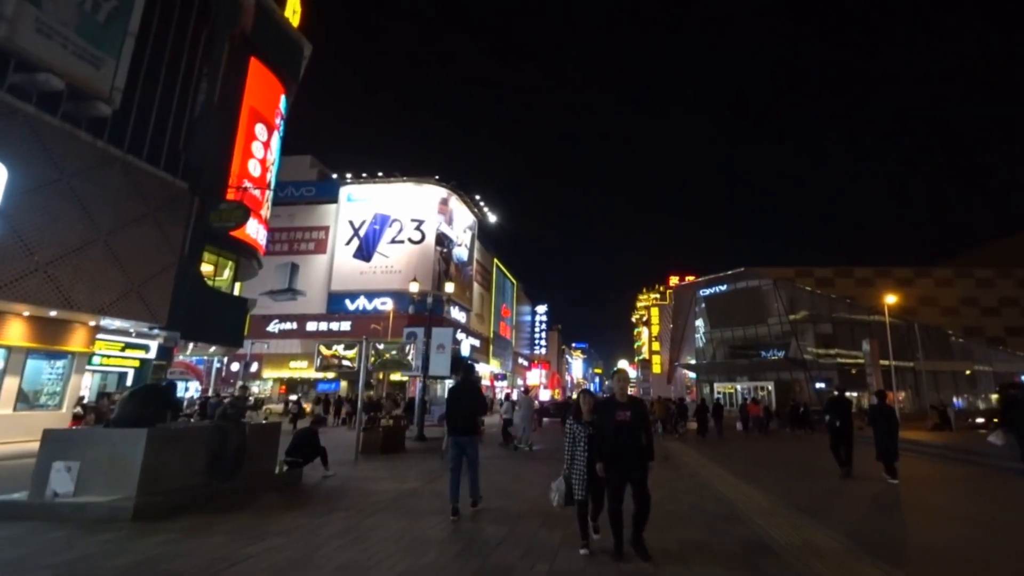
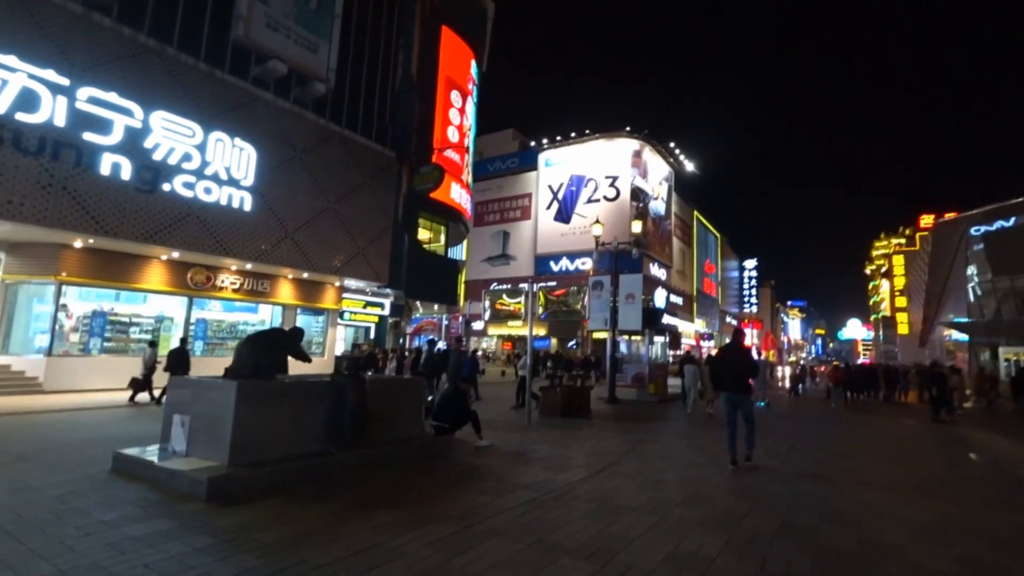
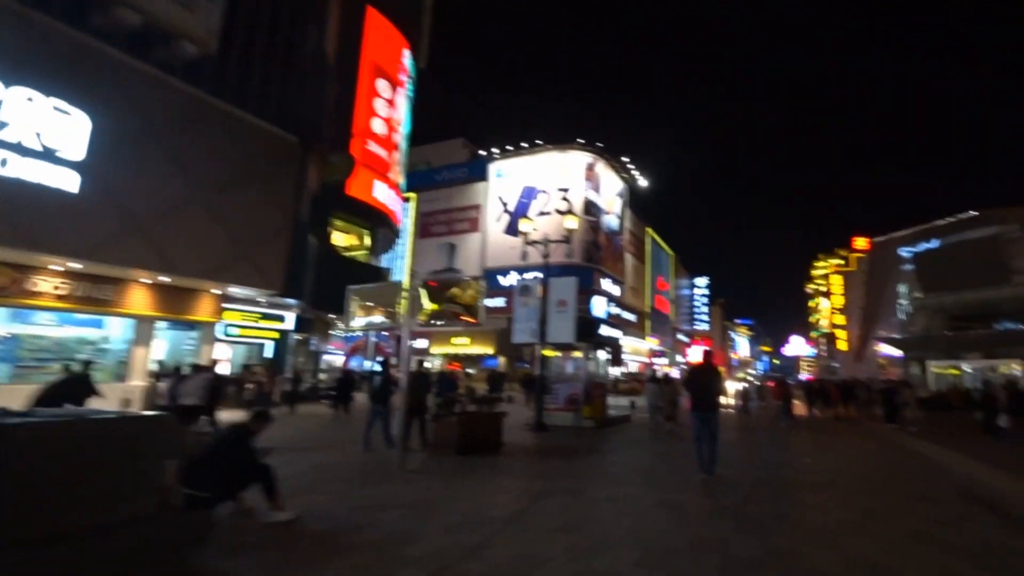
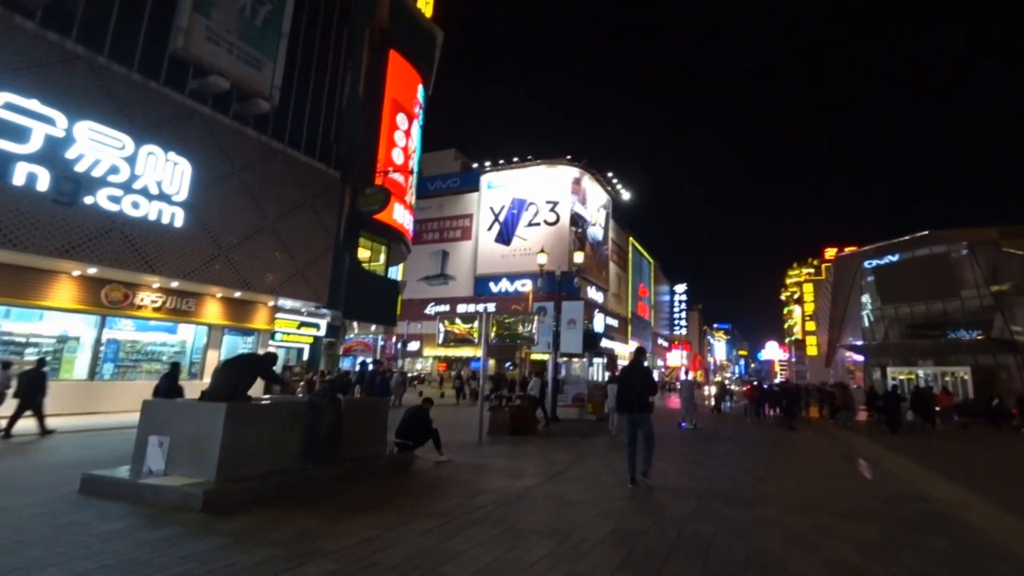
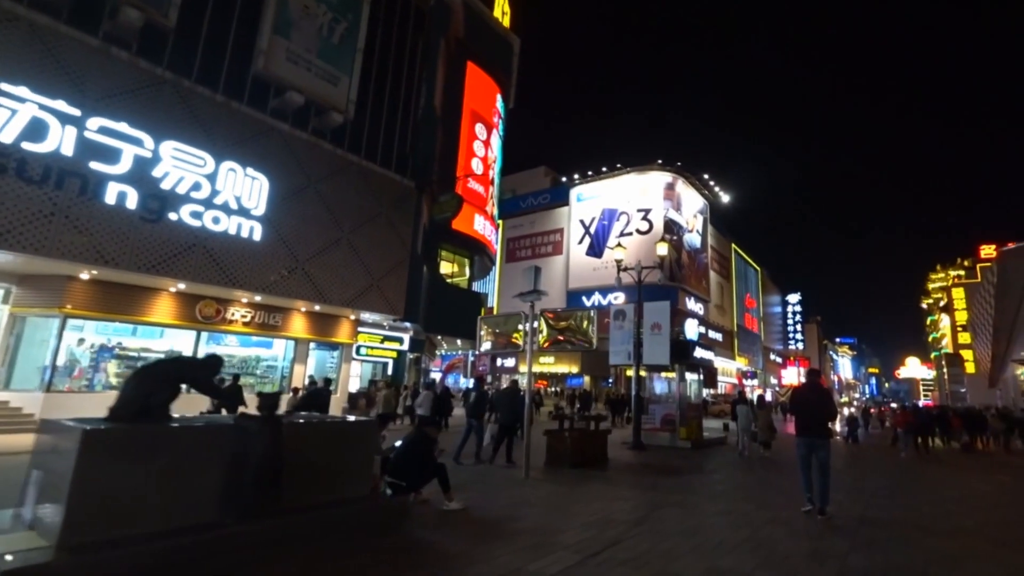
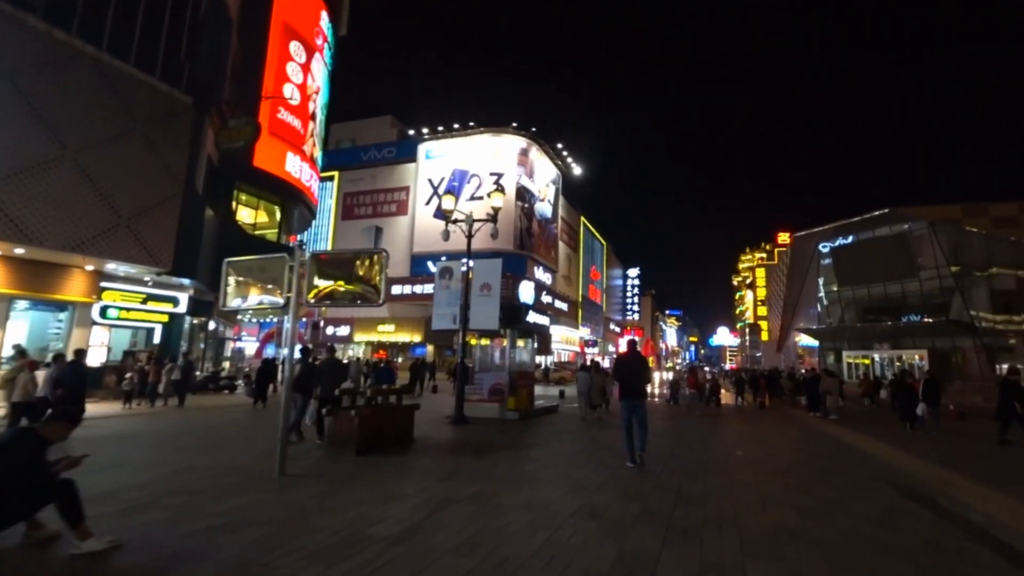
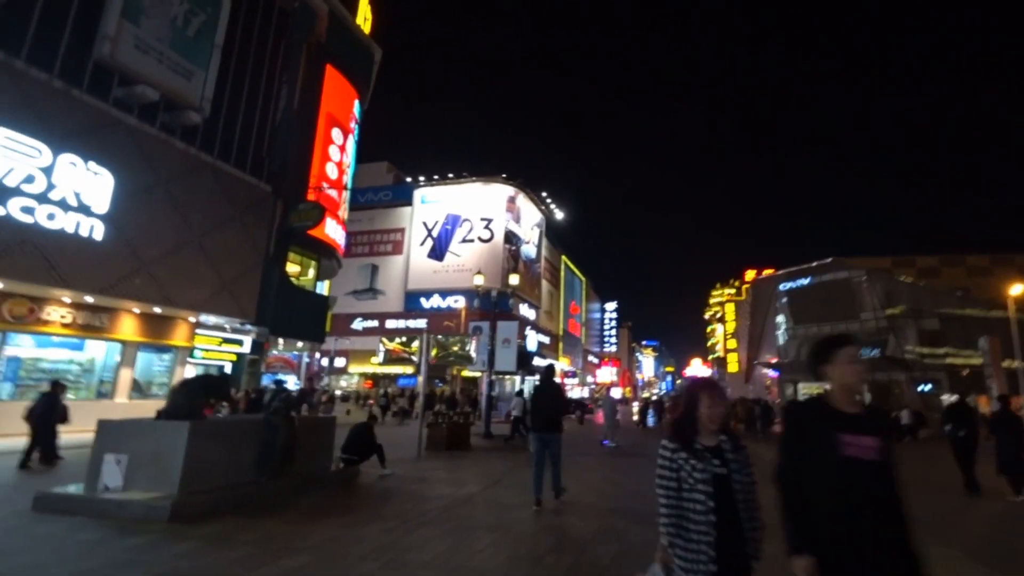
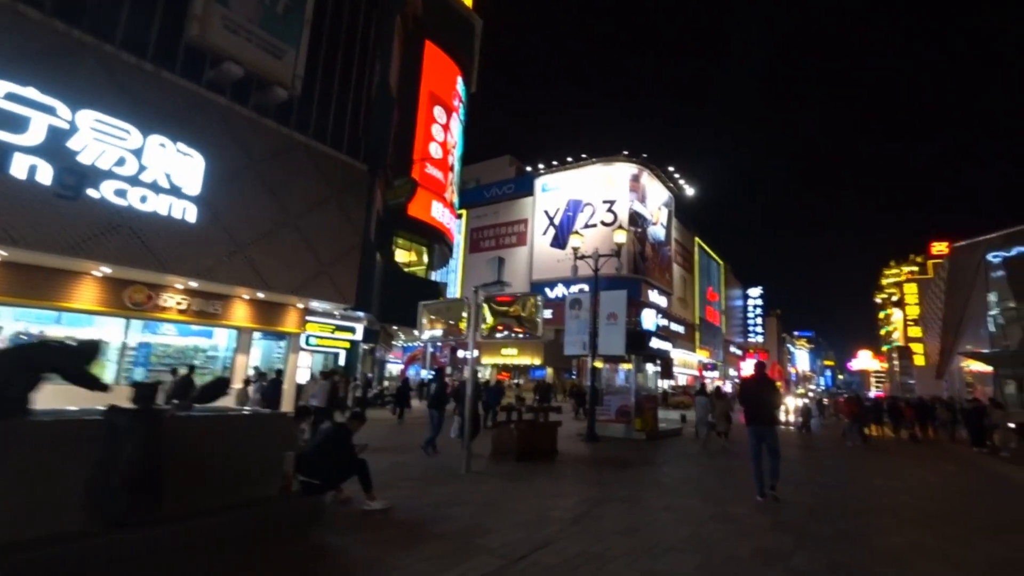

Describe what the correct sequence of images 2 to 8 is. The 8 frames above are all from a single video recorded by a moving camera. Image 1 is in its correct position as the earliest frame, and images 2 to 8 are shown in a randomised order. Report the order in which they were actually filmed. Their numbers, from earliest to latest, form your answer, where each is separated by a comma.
7, 4, 2, 5, 8, 3, 6
